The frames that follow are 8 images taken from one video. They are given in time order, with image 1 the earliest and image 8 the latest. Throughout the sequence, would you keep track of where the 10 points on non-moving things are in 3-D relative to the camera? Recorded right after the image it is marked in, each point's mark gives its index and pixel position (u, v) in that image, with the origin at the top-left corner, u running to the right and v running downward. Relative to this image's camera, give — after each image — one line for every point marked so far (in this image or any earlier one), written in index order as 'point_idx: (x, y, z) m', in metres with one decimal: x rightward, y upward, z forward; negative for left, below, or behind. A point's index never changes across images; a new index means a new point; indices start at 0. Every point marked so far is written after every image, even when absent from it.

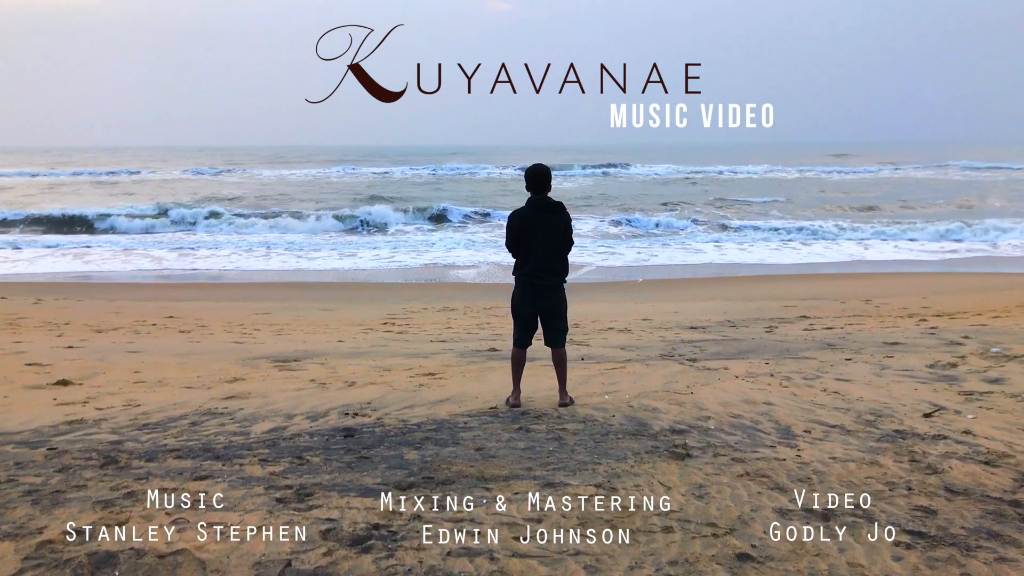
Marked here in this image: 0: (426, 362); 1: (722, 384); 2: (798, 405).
0: (-0.5, -0.4, +5.0) m
1: (+1.0, -0.4, +4.1) m
2: (+1.1, -0.5, +3.5) m
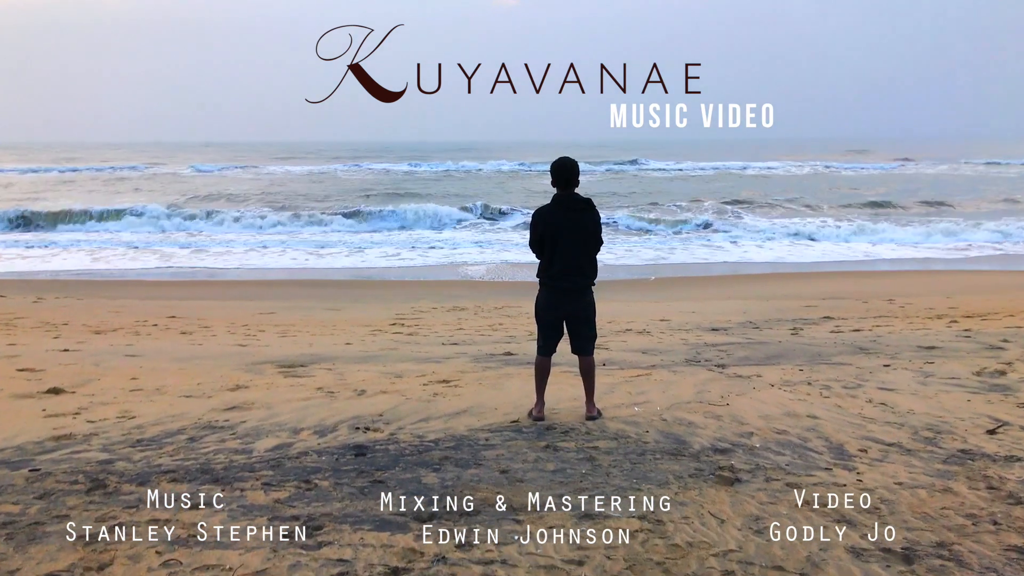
0: (-0.4, -0.4, +4.7) m
1: (+1.1, -0.5, +3.8) m
2: (+1.2, -0.5, +3.2) m
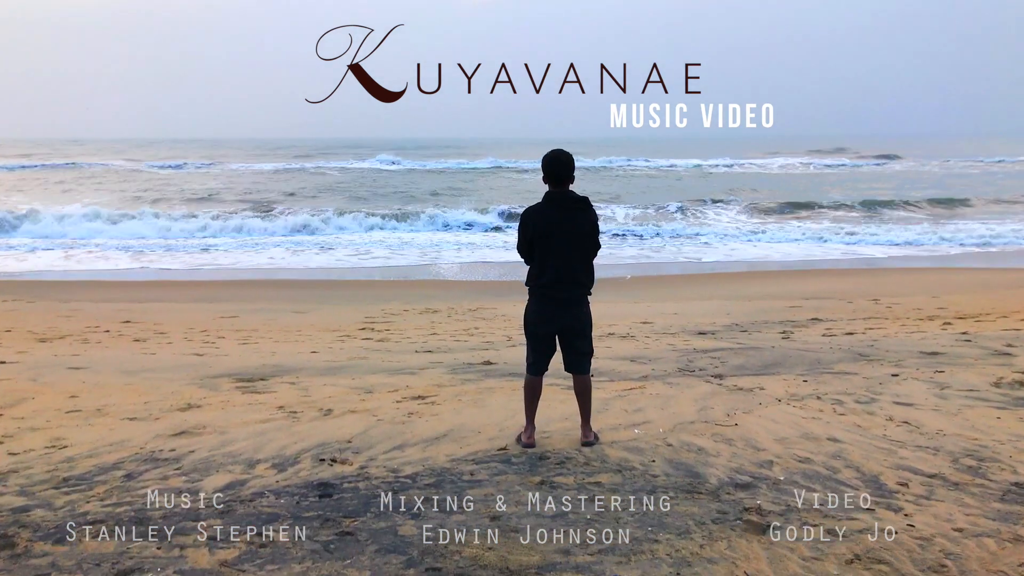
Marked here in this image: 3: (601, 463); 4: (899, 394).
0: (-0.5, -0.5, +4.3) m
1: (+1.0, -0.5, +3.4) m
2: (+1.2, -0.5, +2.9) m
3: (+0.3, -0.5, +2.7) m
4: (+1.6, -0.5, +3.8) m
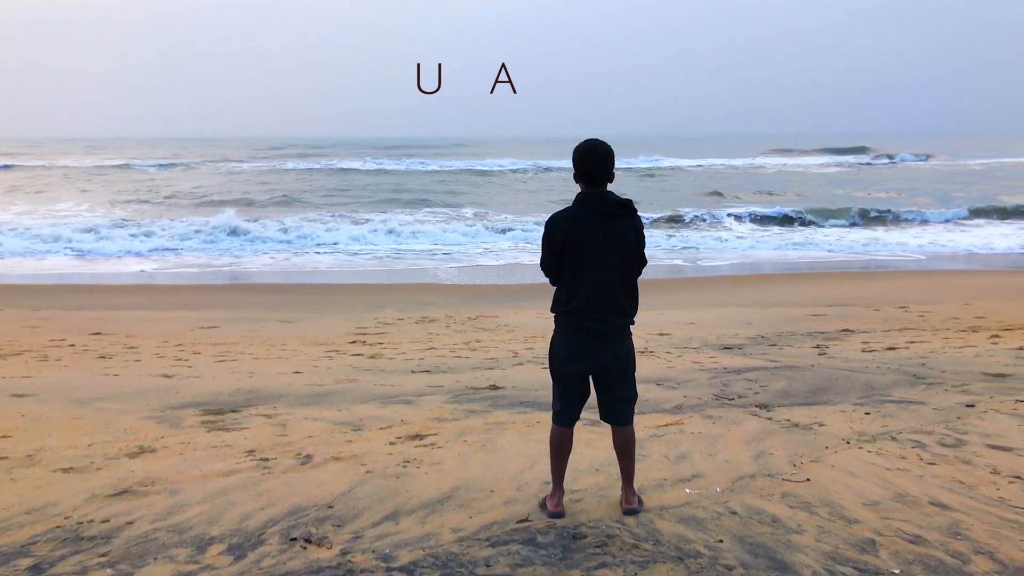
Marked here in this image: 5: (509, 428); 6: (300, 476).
0: (-0.4, -0.5, +3.7) m
1: (+1.0, -0.6, +2.8) m
2: (+1.2, -0.6, +2.3) m
3: (+0.3, -0.6, +2.1) m
4: (+1.7, -0.5, +3.2) m
5: (0.0, -0.5, +3.4) m
6: (-0.7, -0.6, +2.8) m
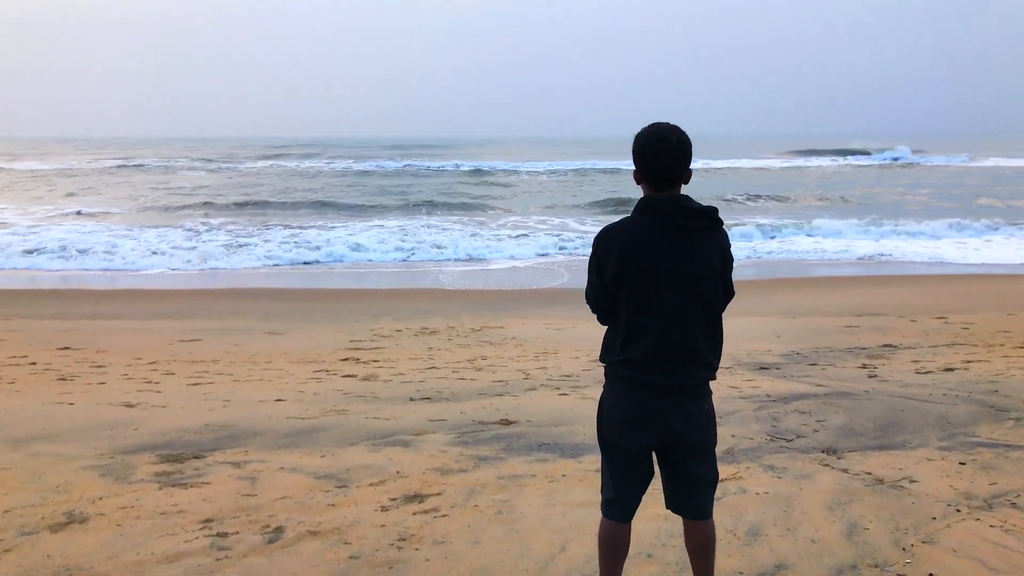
0: (-0.4, -0.6, +3.1) m
1: (+1.1, -0.6, +2.2) m
2: (+1.3, -0.7, +1.7) m
3: (+0.4, -0.7, +1.5) m
4: (+1.8, -0.6, +2.5) m
5: (+0.1, -0.6, +2.8) m
6: (-0.6, -0.7, +2.2) m
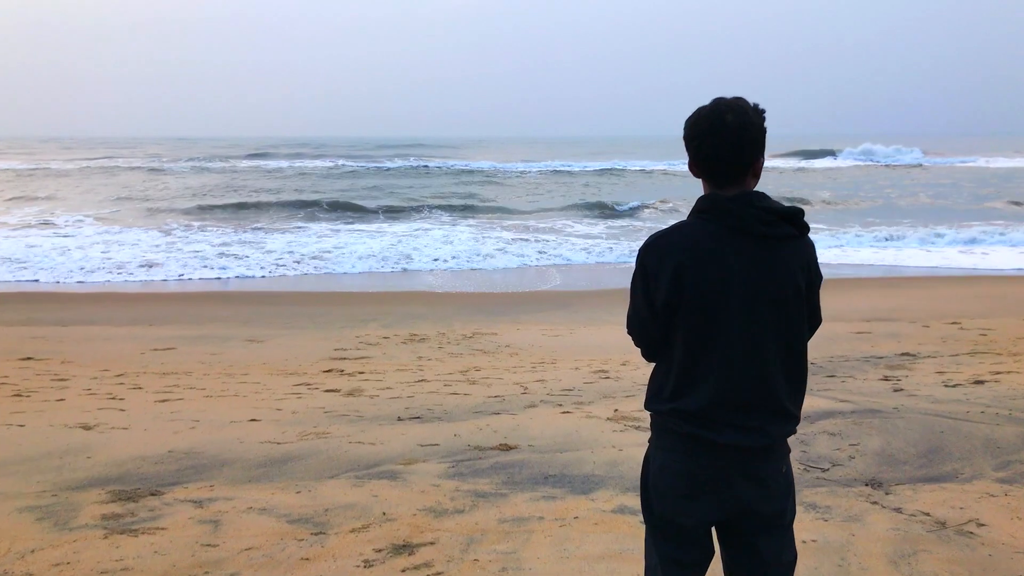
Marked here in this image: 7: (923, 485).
0: (-0.4, -0.6, +2.7) m
1: (+1.1, -0.7, +1.8) m
2: (+1.3, -0.7, +1.3) m
3: (+0.4, -0.7, +1.1) m
4: (+1.8, -0.6, +2.2) m
5: (+0.1, -0.7, +2.4) m
6: (-0.6, -0.7, +1.8) m
7: (+1.3, -0.6, +2.8) m
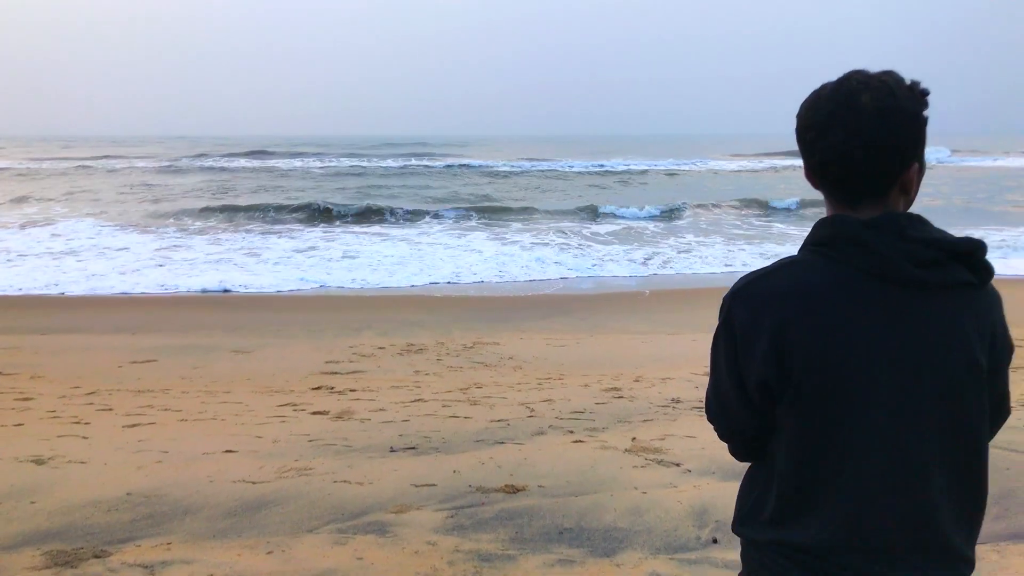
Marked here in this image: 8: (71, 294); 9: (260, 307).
0: (-0.3, -0.7, +2.3) m
1: (+1.2, -0.7, +1.4) m
2: (+1.4, -0.8, +0.9) m
3: (+0.5, -0.8, +0.6) m
4: (+1.8, -0.7, +1.7) m
5: (+0.1, -0.7, +2.0) m
6: (-0.6, -0.8, +1.3) m
7: (+1.3, -0.7, +2.4) m
8: (-4.7, -0.1, +9.5) m
9: (-2.5, -0.2, +8.8) m
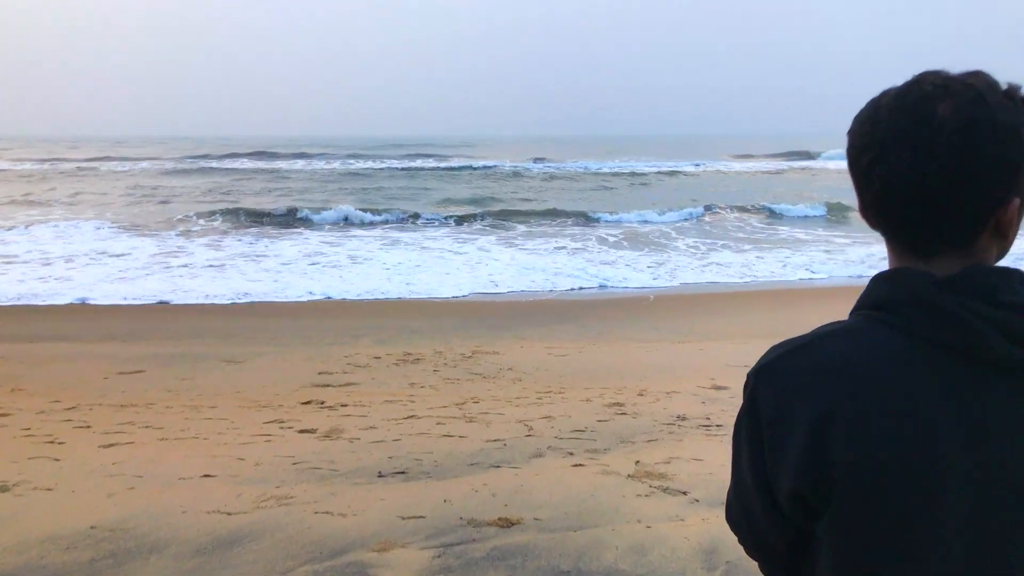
0: (-0.4, -0.8, +2.1) m
1: (+1.1, -0.8, +1.2) m
2: (+1.3, -0.8, +0.6) m
3: (+0.4, -0.8, +0.4) m
4: (+1.8, -0.8, +1.5) m
5: (+0.1, -0.8, +1.8) m
6: (-0.6, -0.8, +1.1) m
7: (+1.3, -0.7, +2.2) m
8: (-4.7, -0.1, +9.3) m
9: (-2.5, -0.3, +8.6) m
